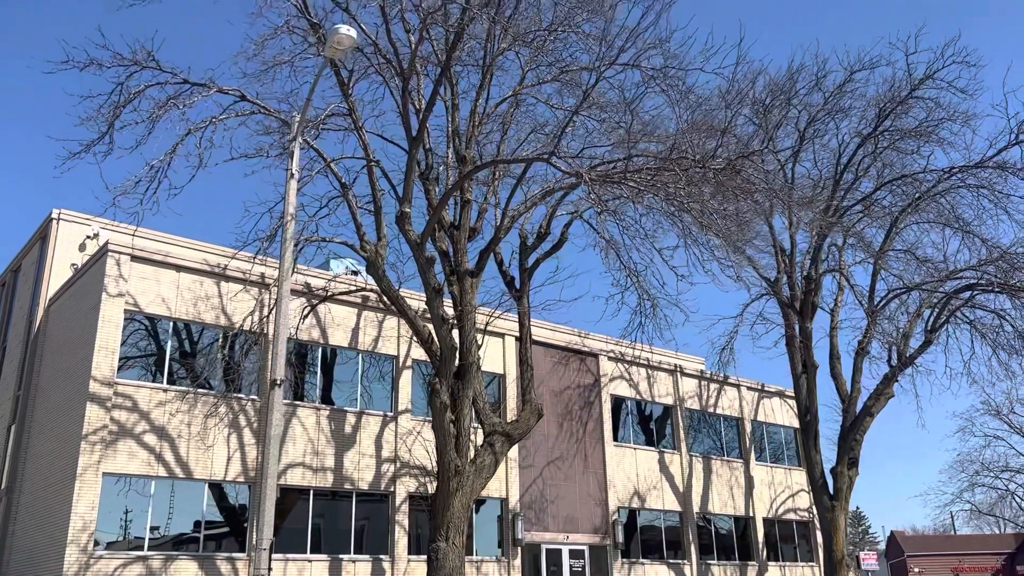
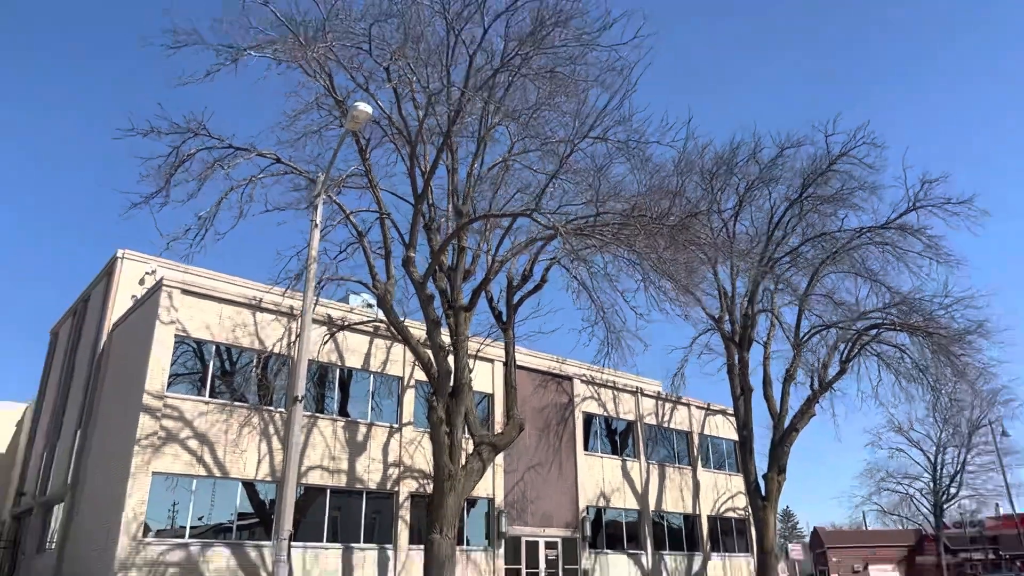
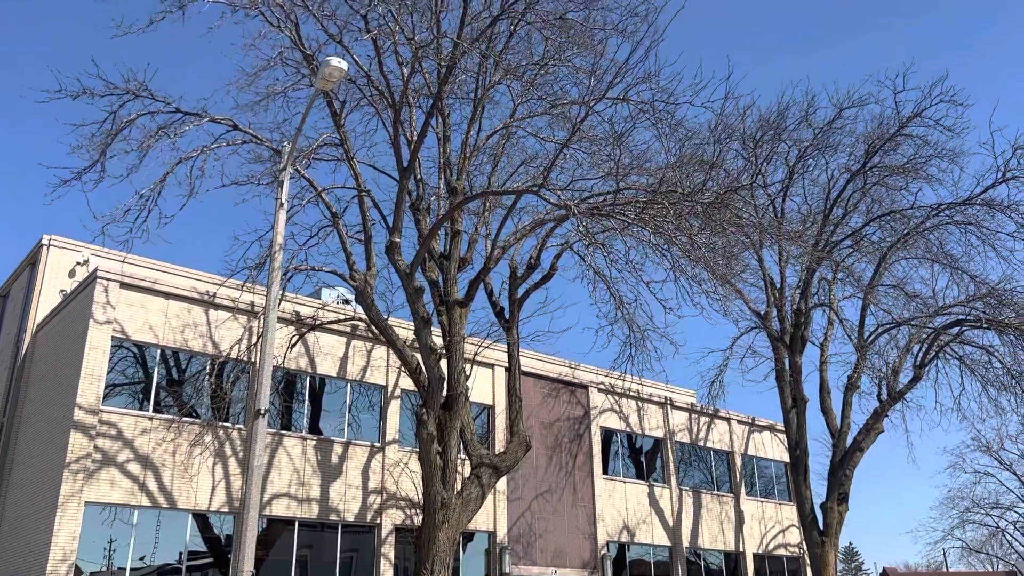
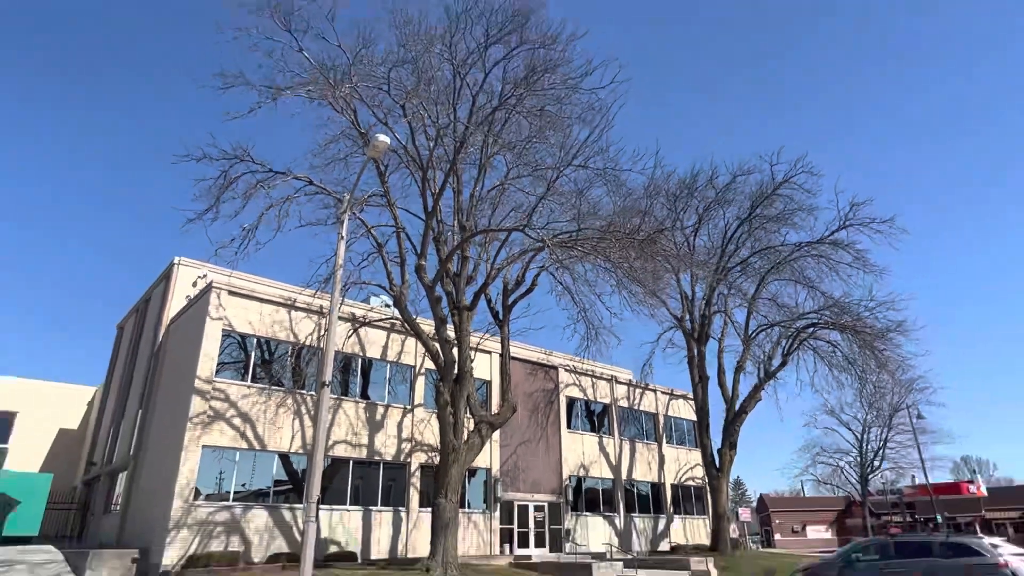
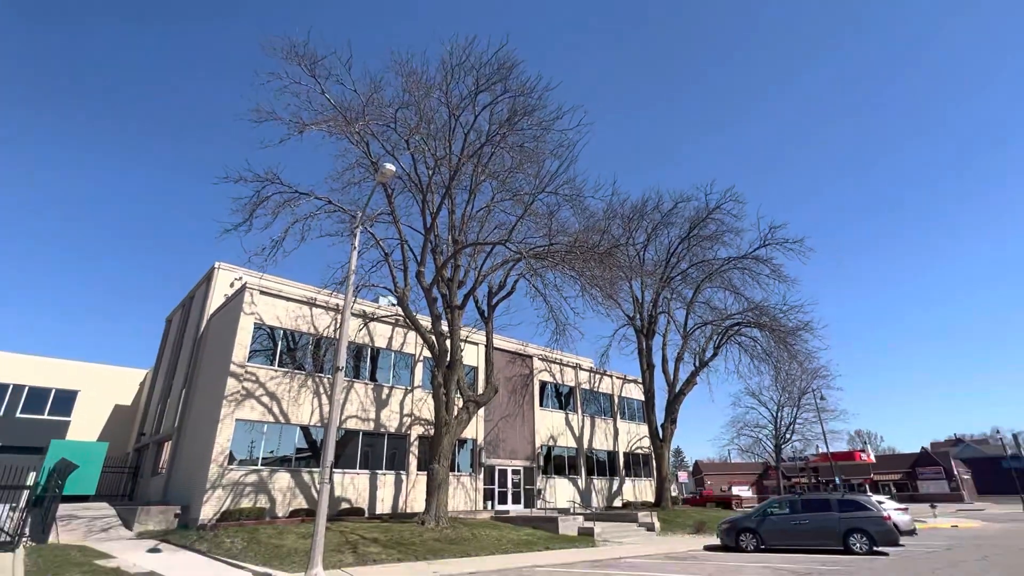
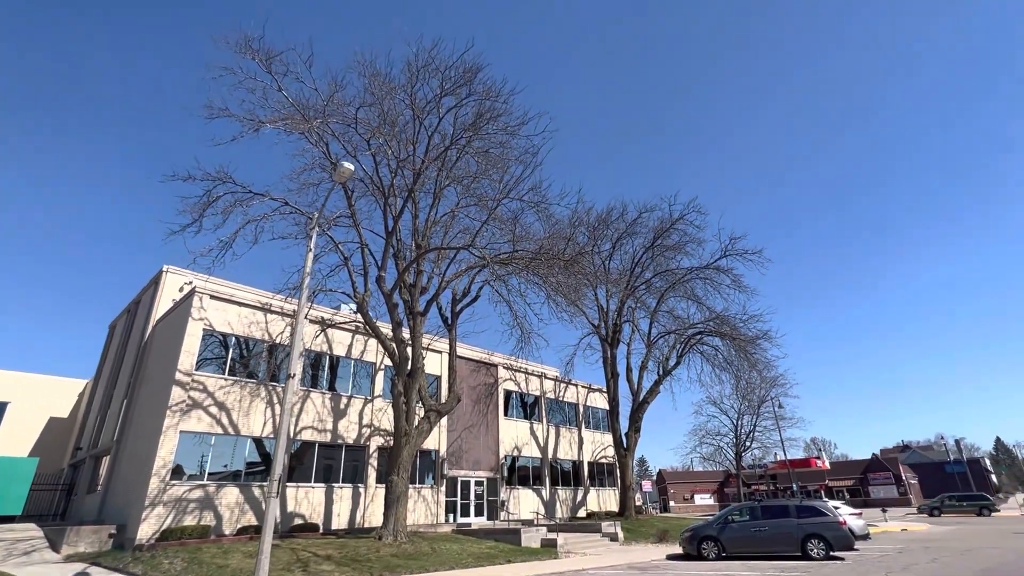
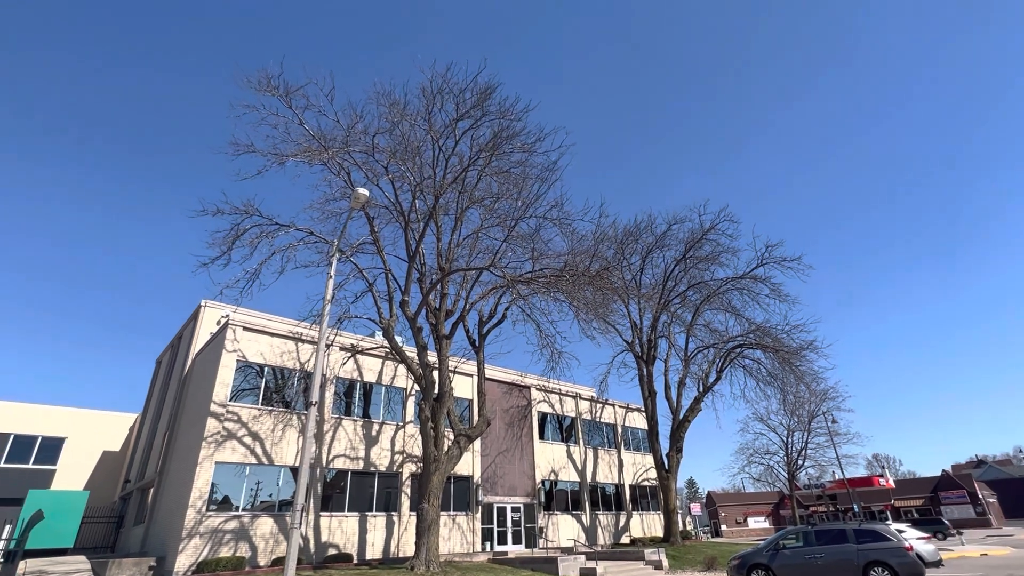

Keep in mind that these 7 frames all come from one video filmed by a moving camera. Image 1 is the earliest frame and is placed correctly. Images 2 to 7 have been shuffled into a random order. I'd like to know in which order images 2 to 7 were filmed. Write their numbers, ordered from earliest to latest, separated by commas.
3, 2, 4, 5, 6, 7
